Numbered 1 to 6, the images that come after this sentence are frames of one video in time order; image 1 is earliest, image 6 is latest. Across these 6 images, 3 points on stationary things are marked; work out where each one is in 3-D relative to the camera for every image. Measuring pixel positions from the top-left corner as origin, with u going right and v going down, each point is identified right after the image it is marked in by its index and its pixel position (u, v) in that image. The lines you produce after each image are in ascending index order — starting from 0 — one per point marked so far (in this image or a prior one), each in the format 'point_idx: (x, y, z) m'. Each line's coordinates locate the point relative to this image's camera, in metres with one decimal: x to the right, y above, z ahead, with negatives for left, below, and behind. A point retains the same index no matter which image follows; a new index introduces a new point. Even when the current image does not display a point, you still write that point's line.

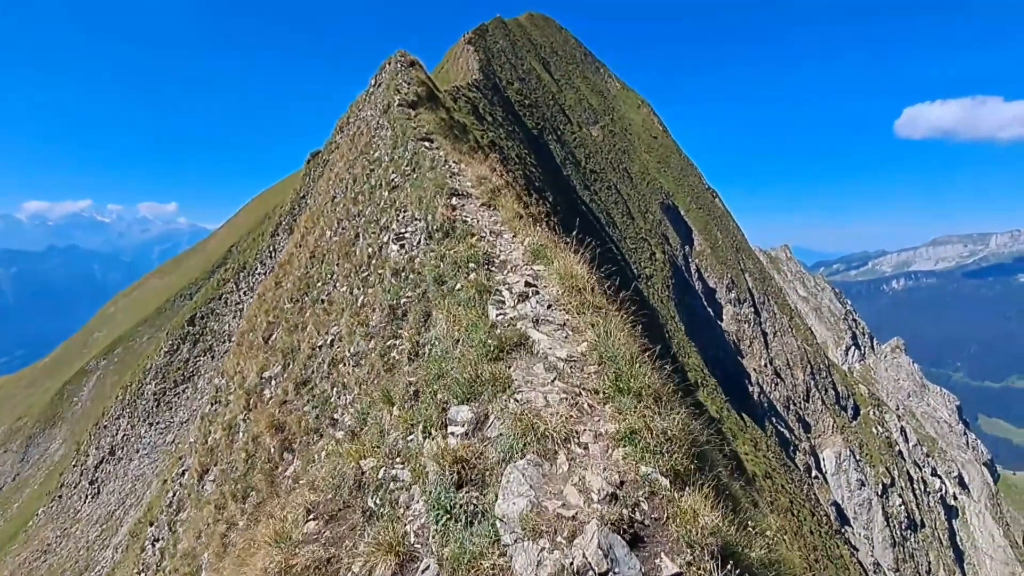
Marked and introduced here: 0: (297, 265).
0: (-6.6, +0.7, +17.7) m
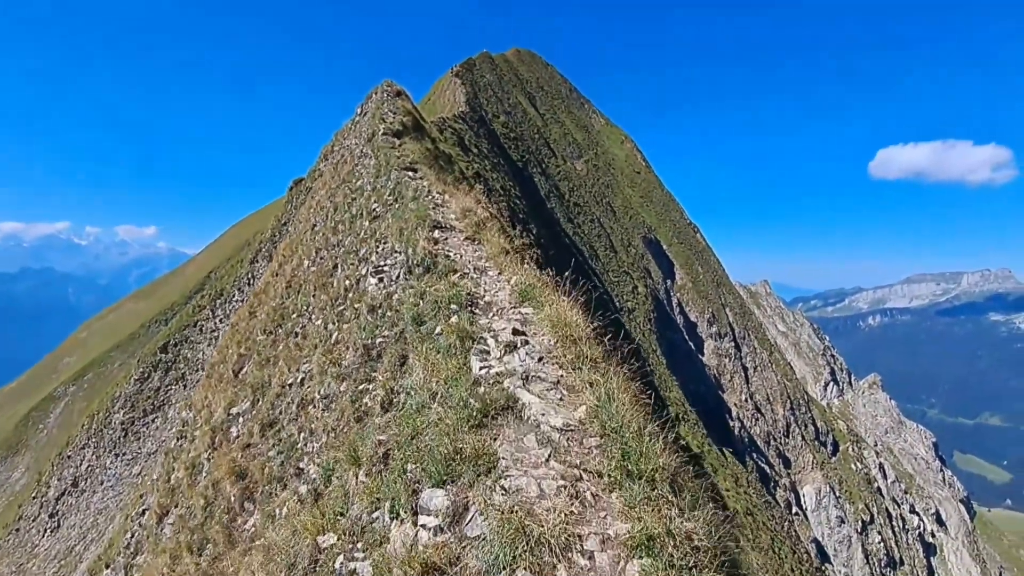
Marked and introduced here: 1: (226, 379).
0: (-7.1, -0.2, +17.1) m
1: (-7.5, -2.4, +15.0) m
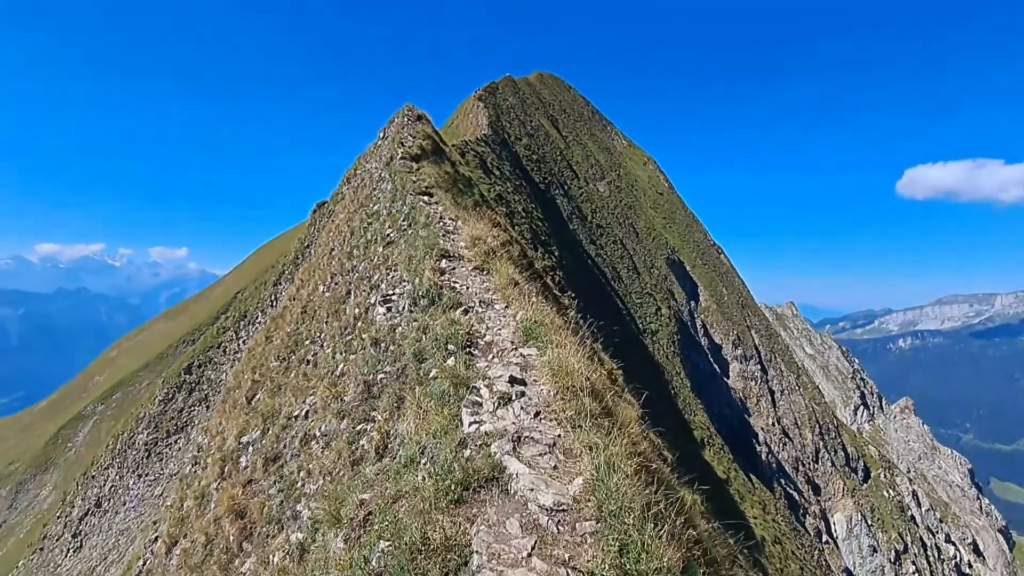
0: (-6.6, -1.0, +17.1) m
1: (-7.1, -3.1, +14.9) m
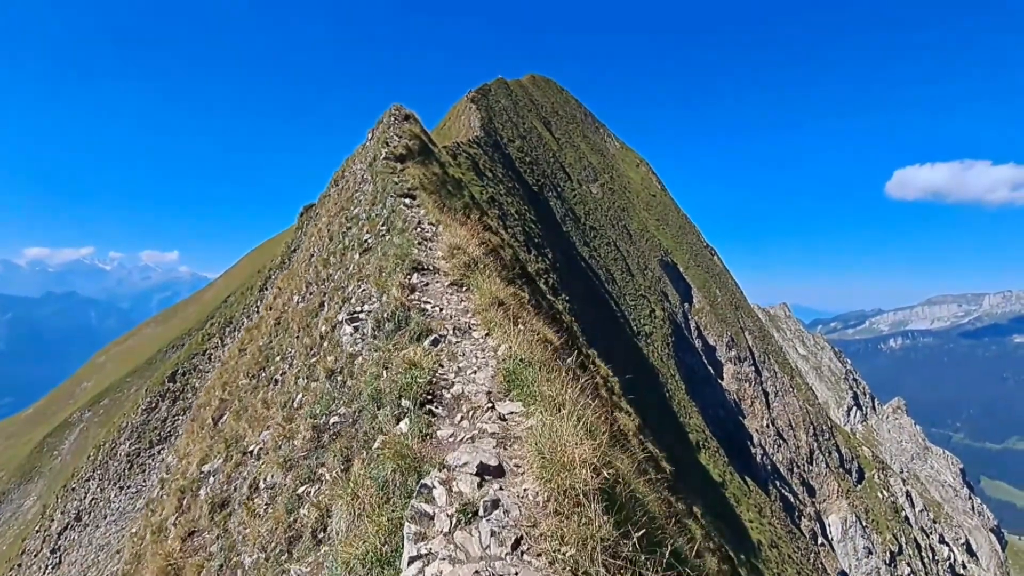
0: (-6.9, -1.2, +15.9) m
1: (-7.3, -3.3, +13.7) m
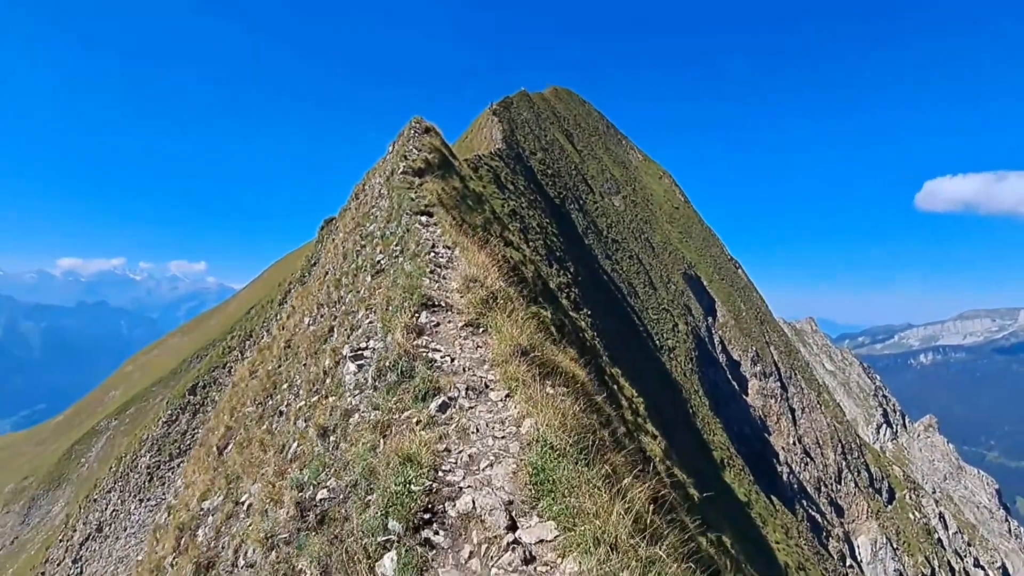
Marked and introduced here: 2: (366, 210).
0: (-6.3, -1.7, +15.3) m
1: (-6.8, -3.8, +13.0) m
2: (-4.9, +2.6, +19.4) m
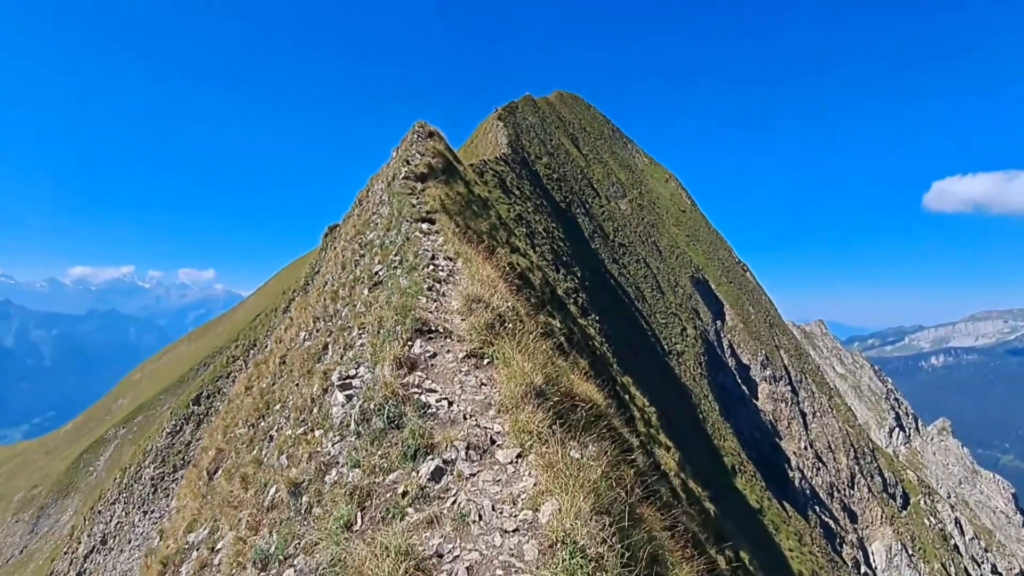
0: (-6.1, -2.0, +14.5) m
1: (-6.6, -4.1, +12.3) m
2: (-4.6, +2.3, +18.7) m
